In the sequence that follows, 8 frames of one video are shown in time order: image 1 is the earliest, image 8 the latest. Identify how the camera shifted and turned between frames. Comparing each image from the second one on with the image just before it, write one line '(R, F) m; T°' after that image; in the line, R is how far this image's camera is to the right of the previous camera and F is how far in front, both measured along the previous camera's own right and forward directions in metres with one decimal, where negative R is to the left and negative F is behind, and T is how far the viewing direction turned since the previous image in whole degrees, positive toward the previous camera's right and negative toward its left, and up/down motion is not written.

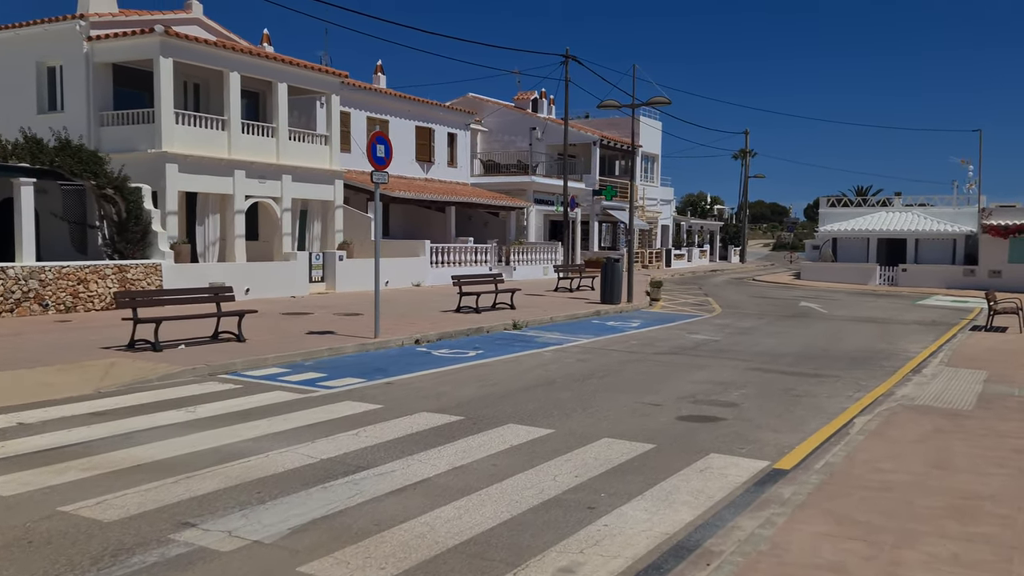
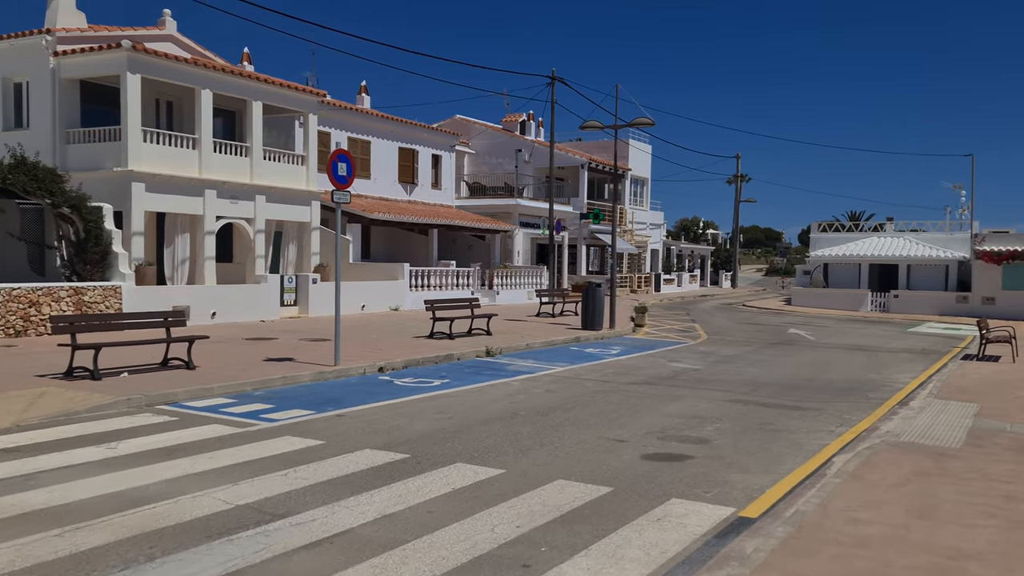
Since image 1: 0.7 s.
(+0.4, +0.6) m; 0°
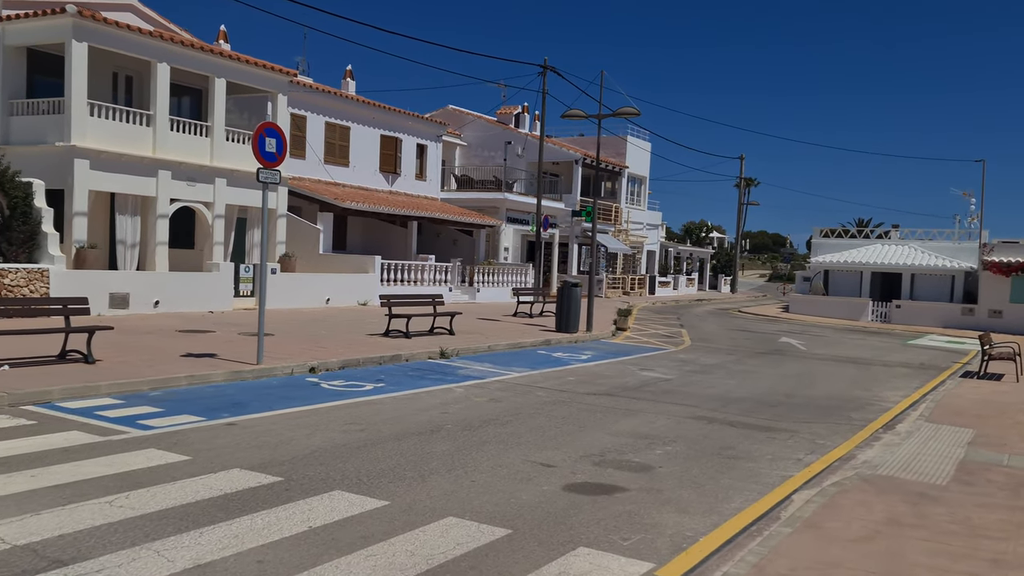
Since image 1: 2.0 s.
(+0.8, +1.2) m; 0°
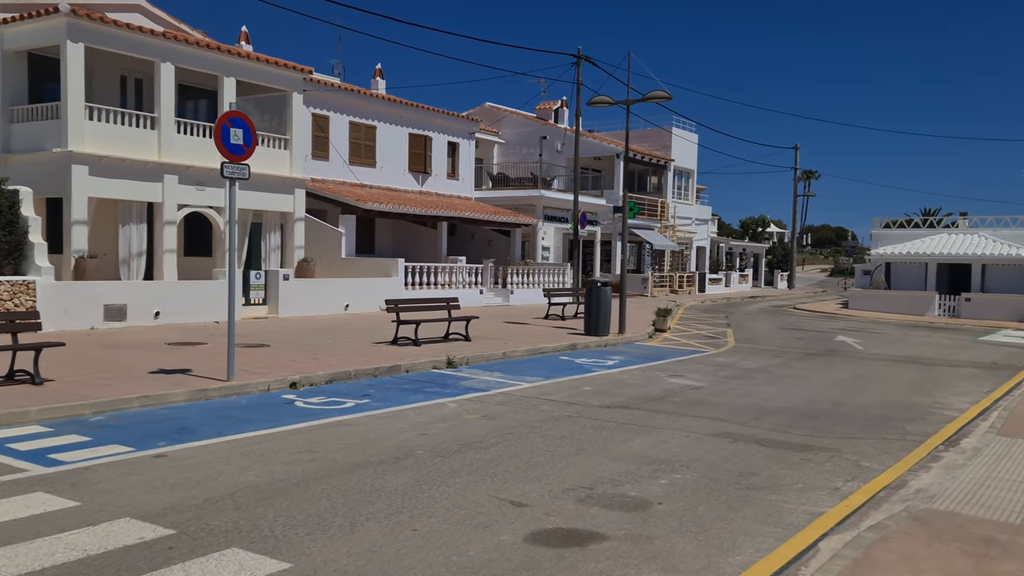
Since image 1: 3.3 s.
(+0.7, +1.3) m; -4°
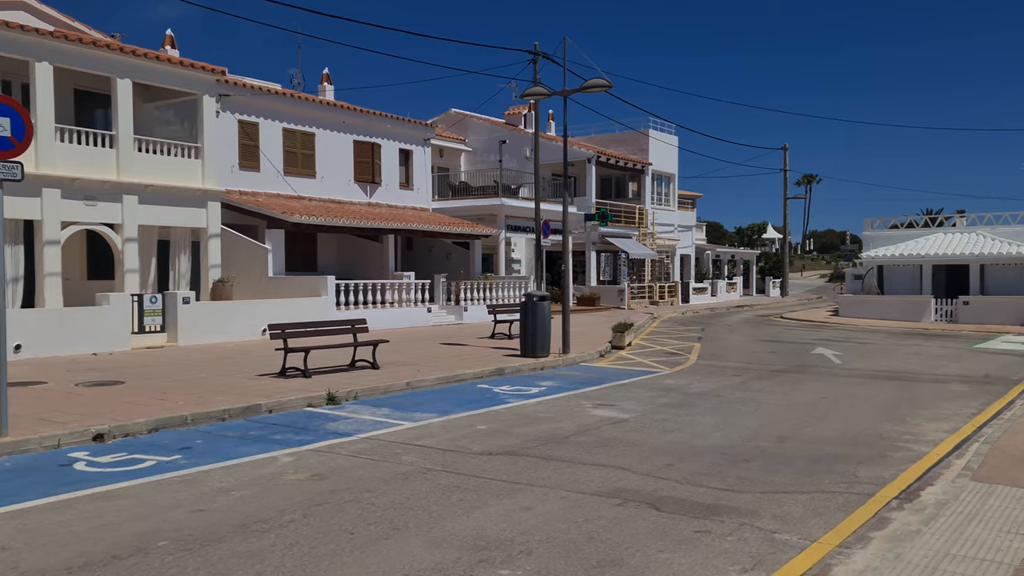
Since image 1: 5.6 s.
(+1.5, +2.0) m; 0°
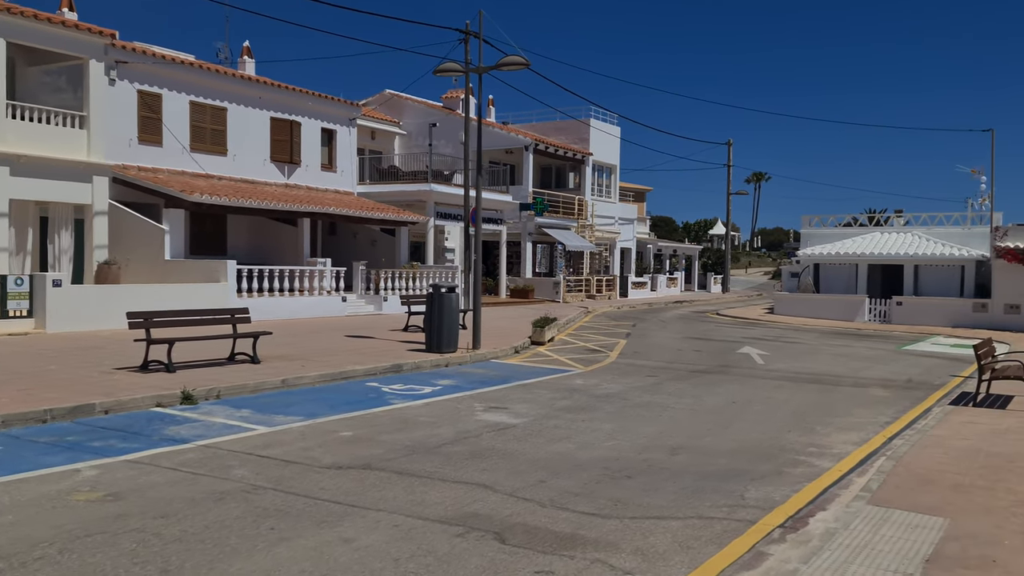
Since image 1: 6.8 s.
(+0.9, +1.0) m; +3°
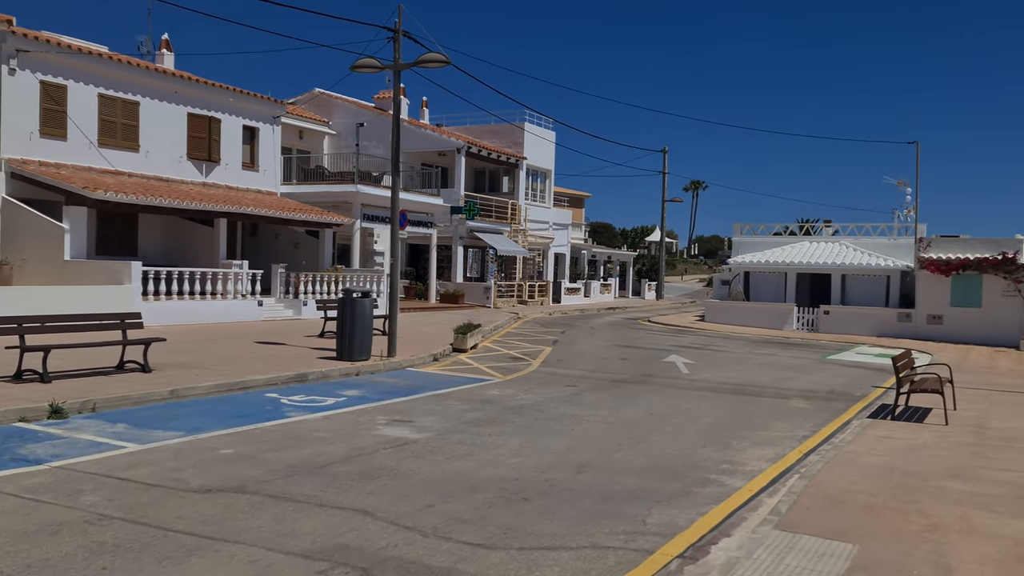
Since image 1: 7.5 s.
(+0.4, +0.5) m; +4°
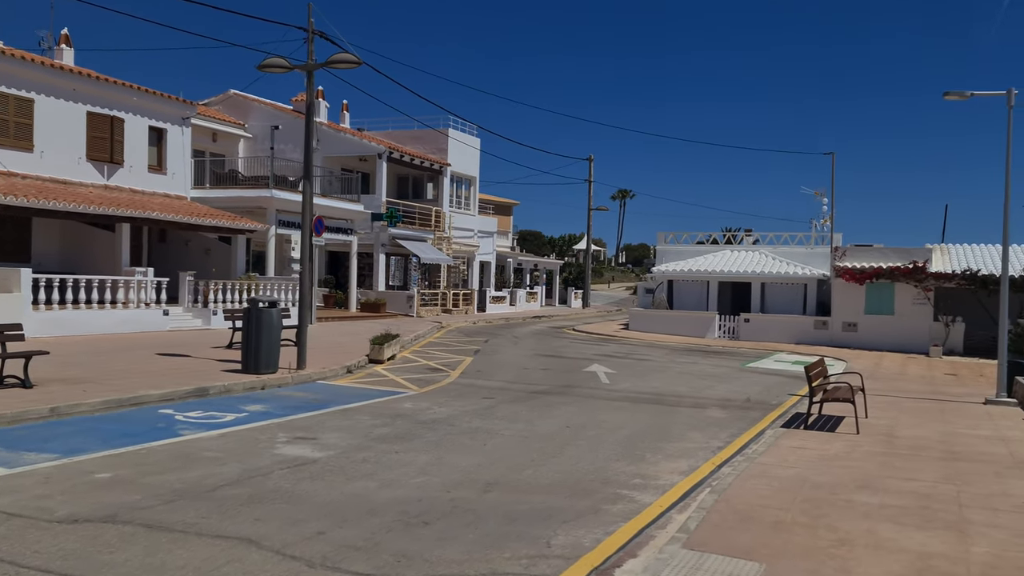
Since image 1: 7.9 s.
(+0.2, +0.3) m; +5°
